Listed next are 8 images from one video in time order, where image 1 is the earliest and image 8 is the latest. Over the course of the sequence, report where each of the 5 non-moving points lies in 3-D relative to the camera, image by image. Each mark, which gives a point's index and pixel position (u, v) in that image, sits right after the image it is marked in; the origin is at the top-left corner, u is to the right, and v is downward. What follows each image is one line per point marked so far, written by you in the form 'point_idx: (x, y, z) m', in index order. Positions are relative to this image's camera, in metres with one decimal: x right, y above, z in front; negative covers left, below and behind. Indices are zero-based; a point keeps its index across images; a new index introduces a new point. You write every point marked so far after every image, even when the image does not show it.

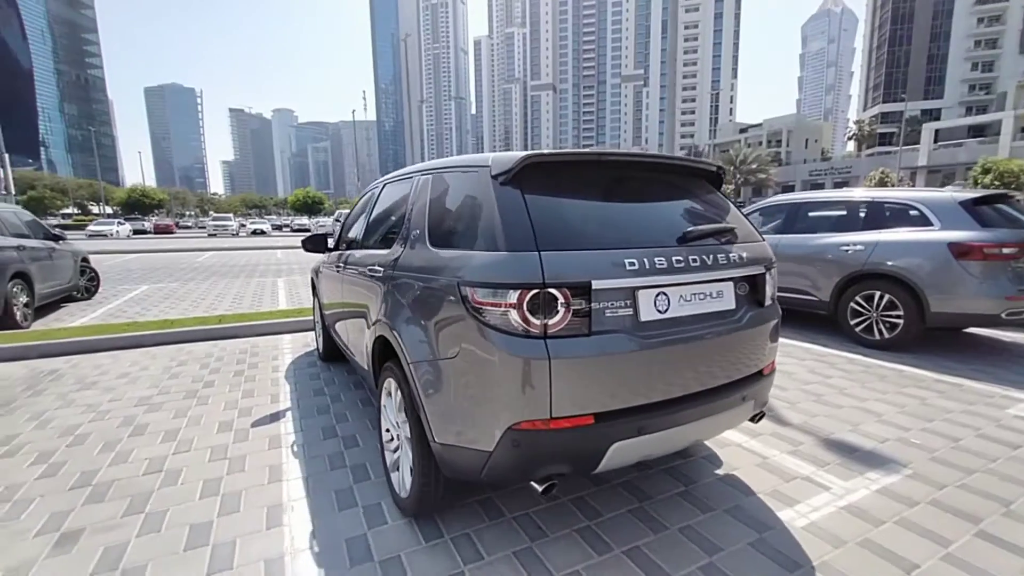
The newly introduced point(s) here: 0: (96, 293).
0: (-7.7, -0.1, +8.5) m
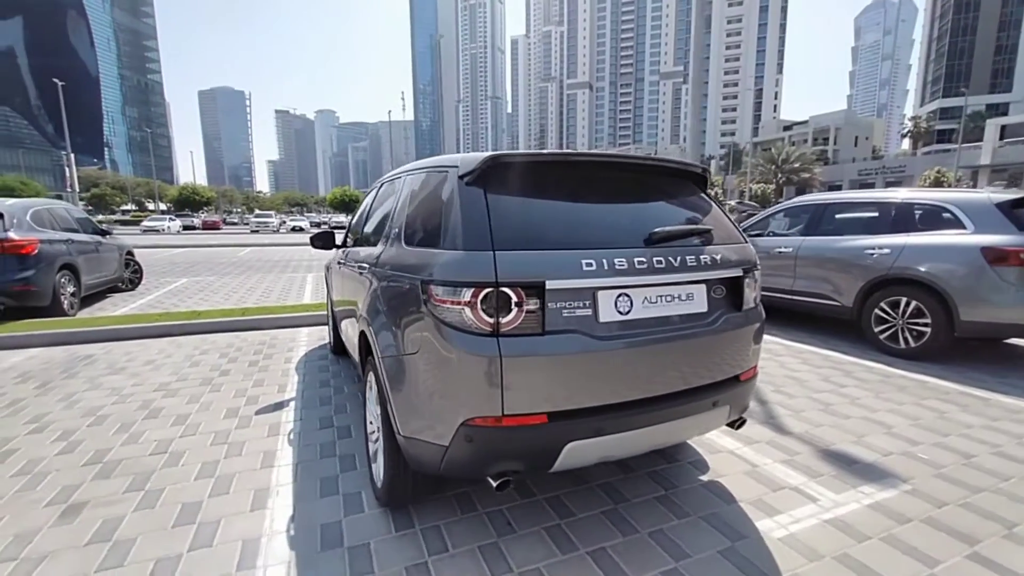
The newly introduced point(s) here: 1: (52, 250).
0: (-7.3, +0.1, +9.1) m
1: (-6.0, +0.5, +6.0) m
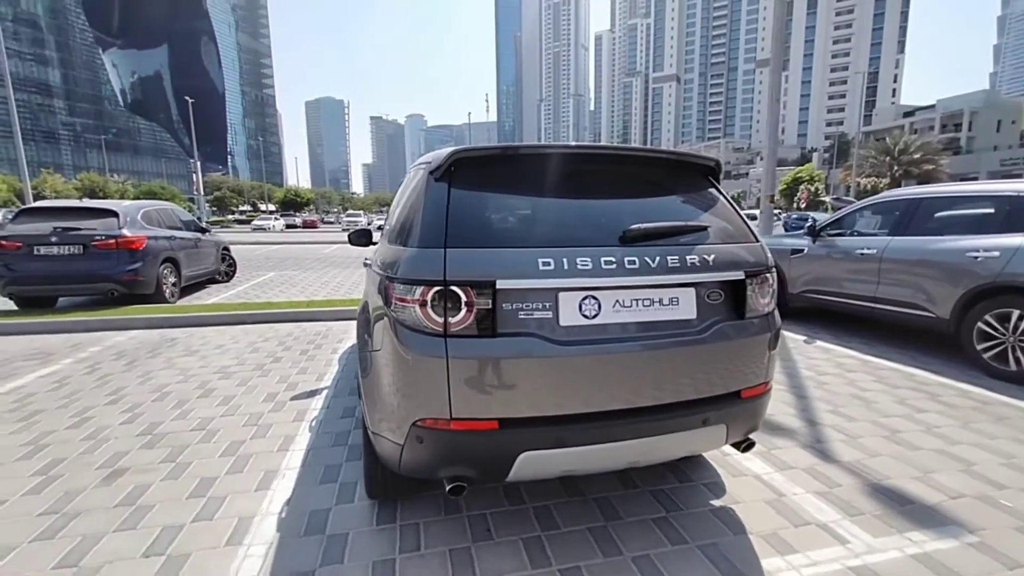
0: (-6.1, +0.2, +10.1) m
1: (-5.3, +0.7, +6.9) m
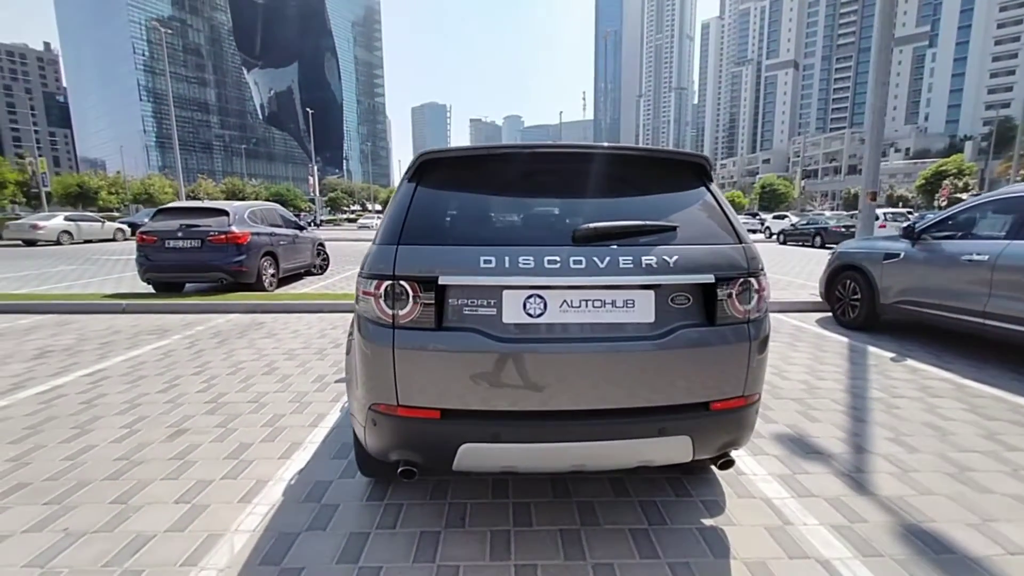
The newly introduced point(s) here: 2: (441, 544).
0: (-4.5, +0.4, +11.2) m
1: (-4.4, +0.8, +7.9) m
2: (-0.3, -1.1, +2.0) m
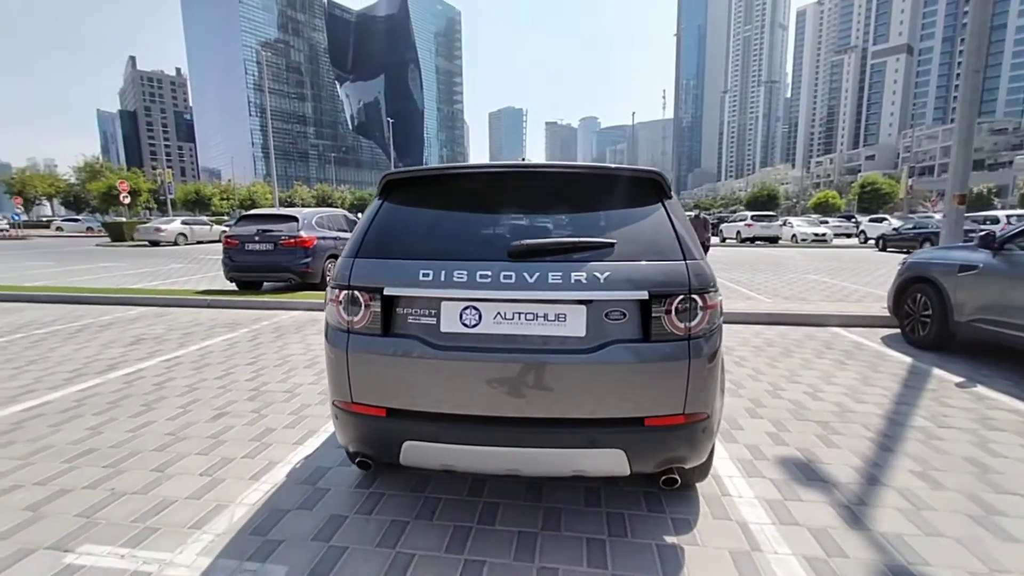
0: (-3.2, +0.4, +11.9) m
1: (-3.5, +0.8, +8.7) m
2: (-0.5, -1.2, +2.2) m
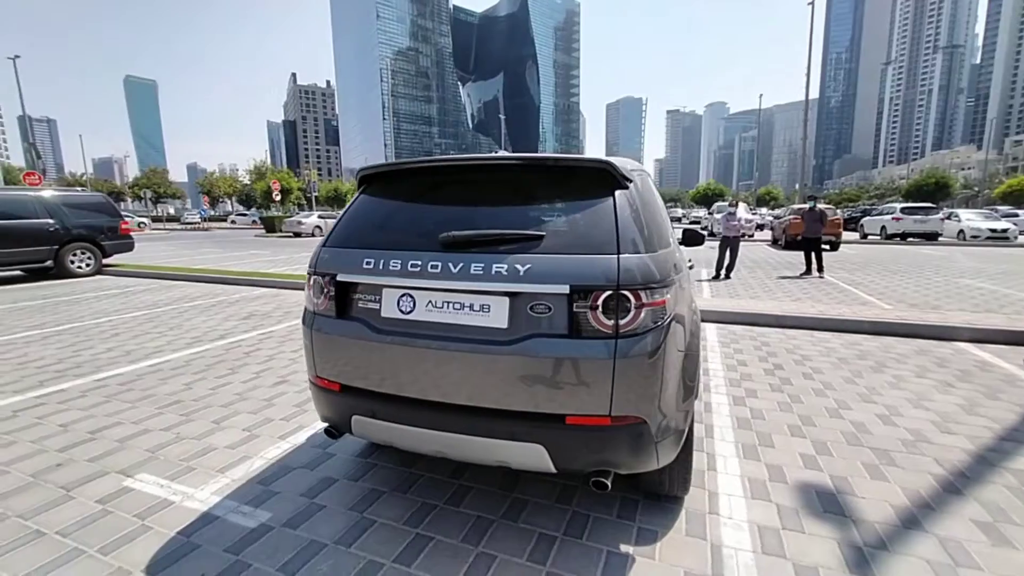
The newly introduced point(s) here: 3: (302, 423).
0: (-0.9, +0.6, +12.4) m
1: (-2.0, +1.1, +9.3) m
2: (-0.7, -1.1, +2.3) m
3: (-1.4, -0.9, +3.2) m
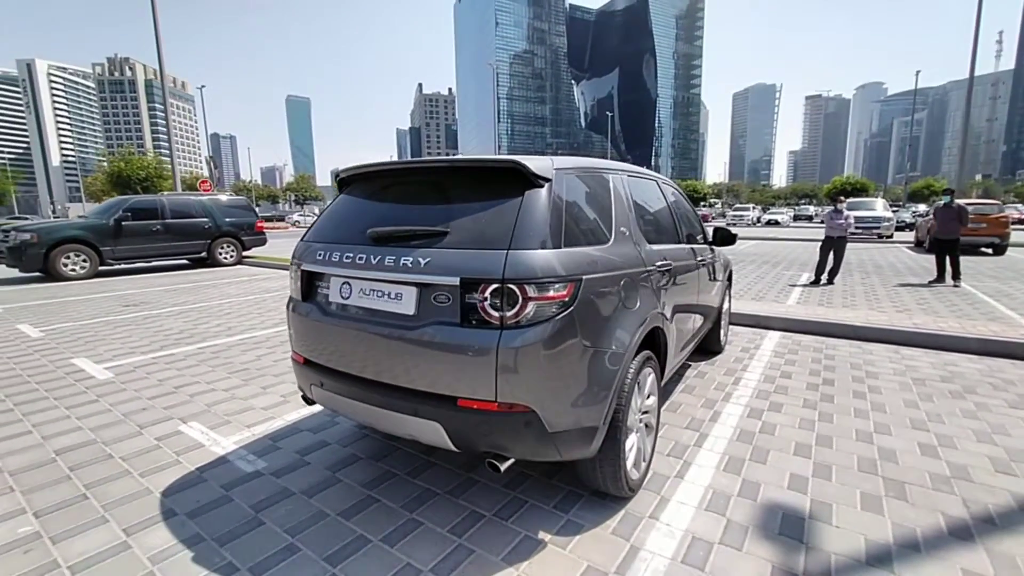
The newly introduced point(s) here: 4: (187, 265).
0: (+1.3, +0.7, +12.5) m
1: (-0.6, +1.1, +9.8) m
2: (-0.9, -1.0, +2.7) m
3: (-1.5, -0.9, +3.7) m
4: (-8.9, +0.6, +12.7) m
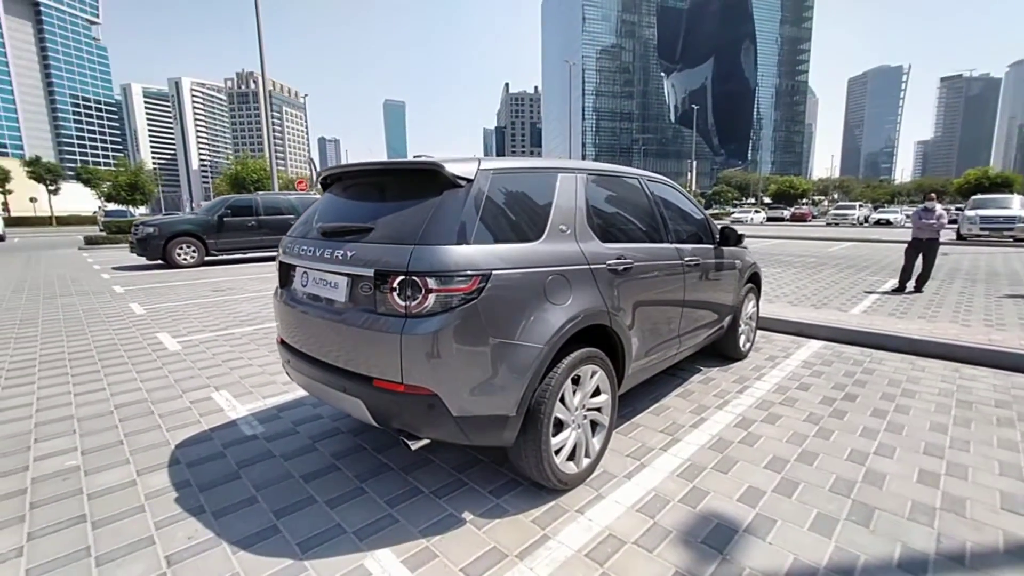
0: (+2.8, +0.7, +12.3) m
1: (+0.5, +1.2, +9.9) m
2: (-1.2, -1.0, +3.0) m
3: (-1.5, -0.8, +4.1) m
4: (-7.2, +0.9, +14.2) m
